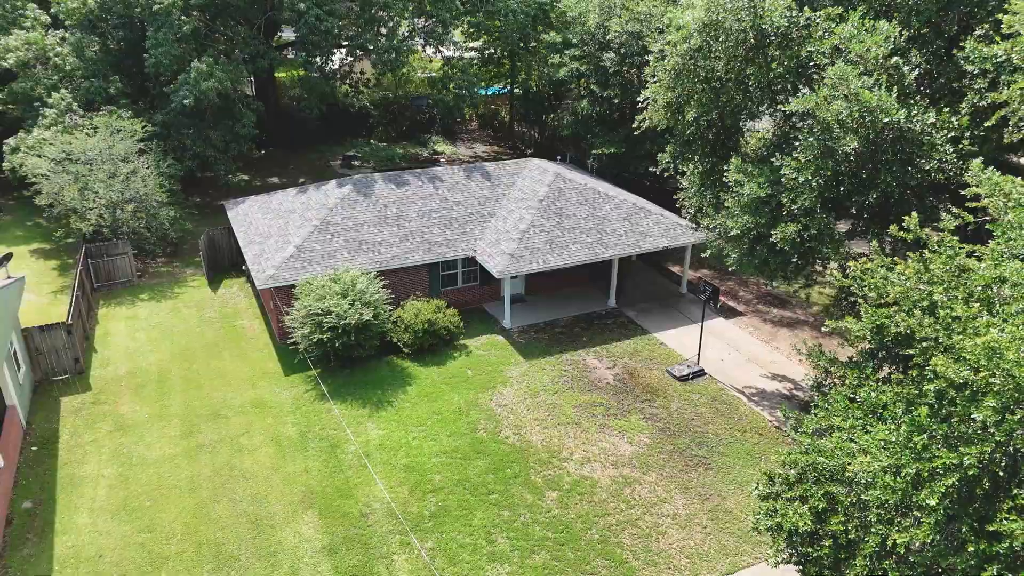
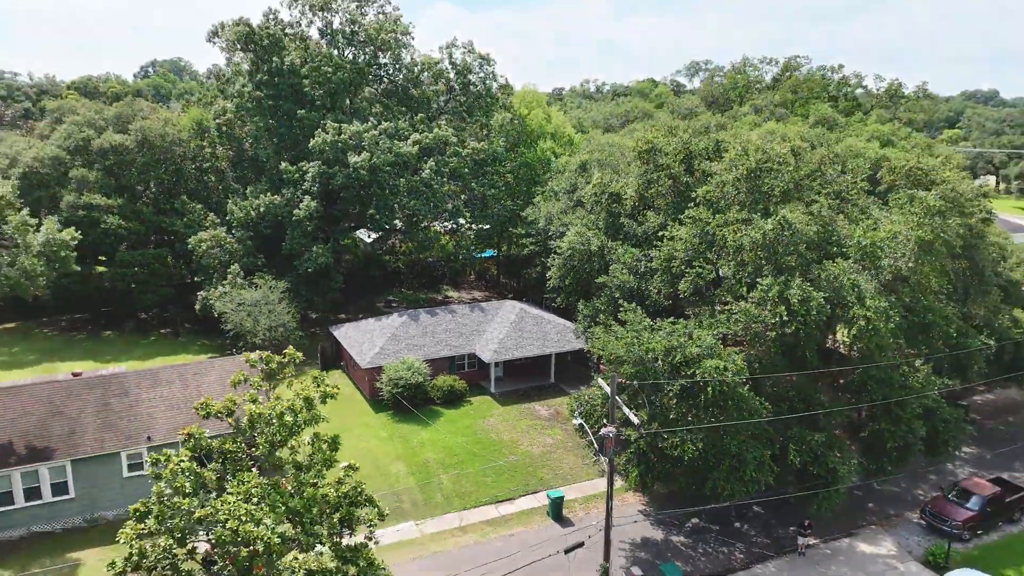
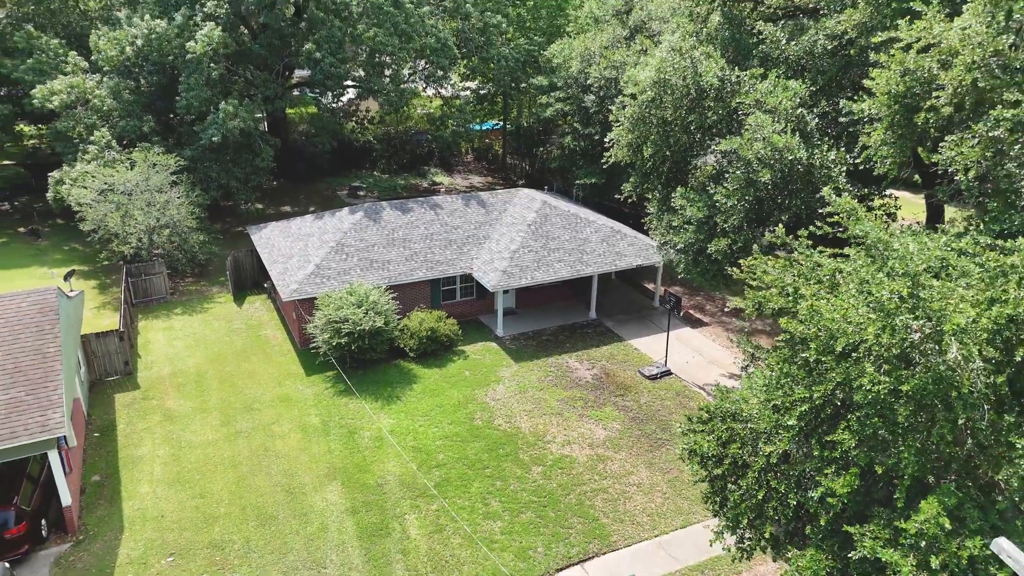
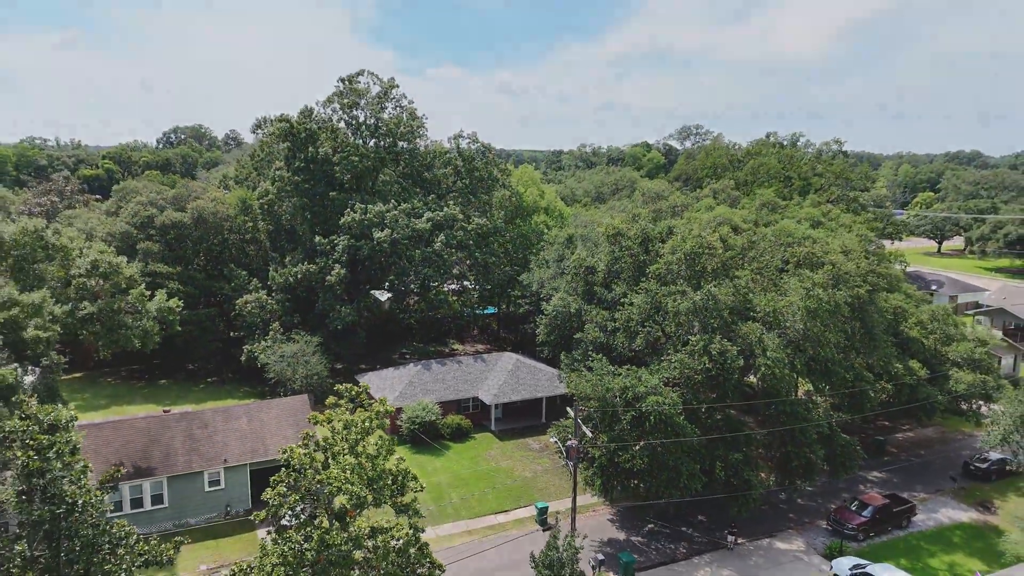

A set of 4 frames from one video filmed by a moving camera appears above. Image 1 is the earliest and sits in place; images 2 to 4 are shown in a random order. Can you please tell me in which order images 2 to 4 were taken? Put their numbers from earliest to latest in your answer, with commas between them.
3, 2, 4
